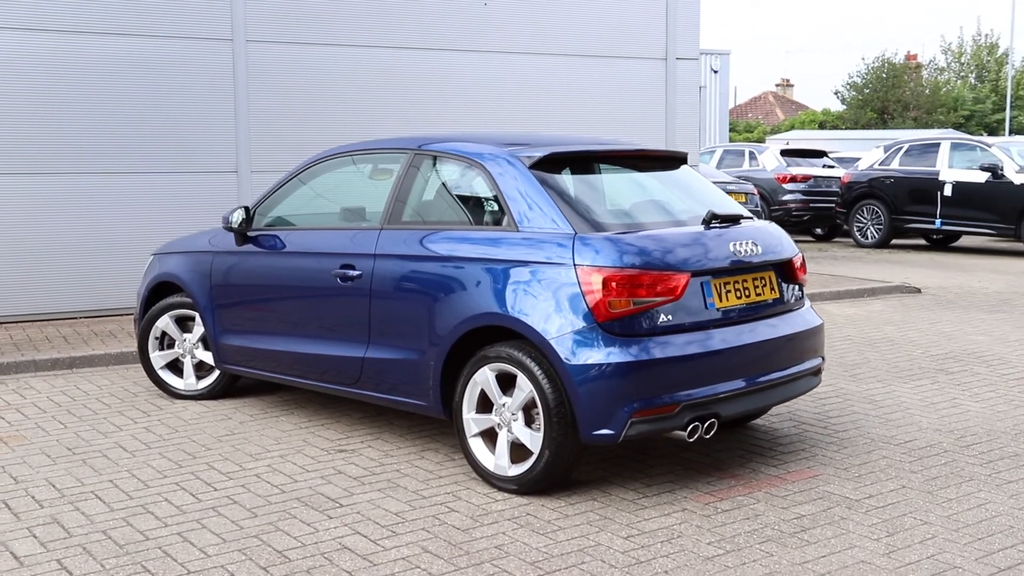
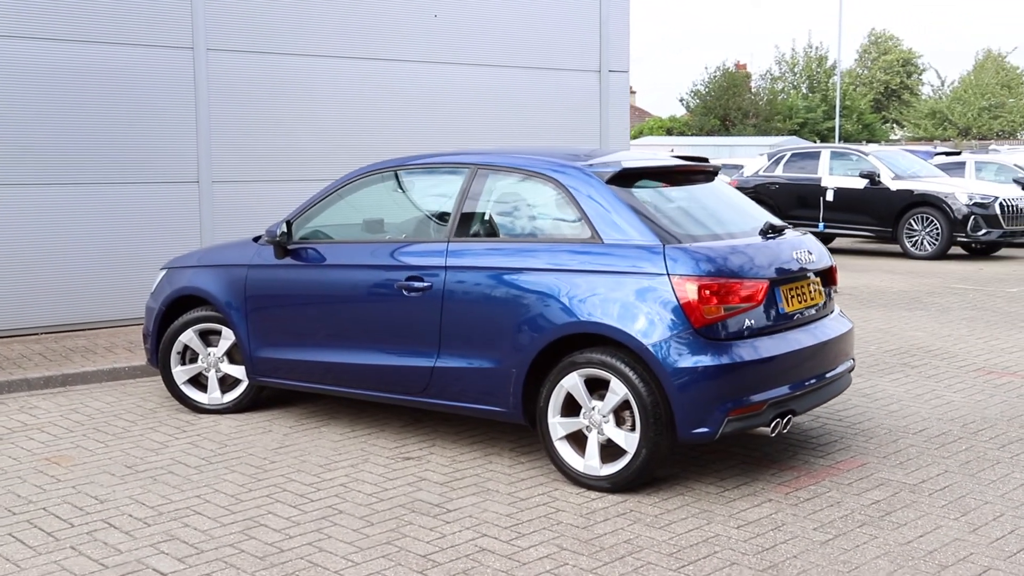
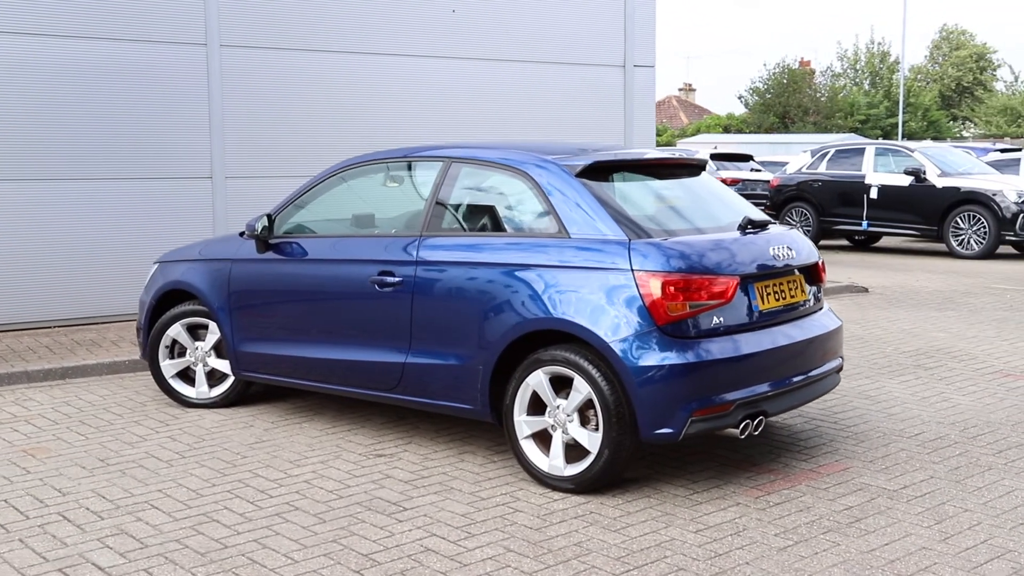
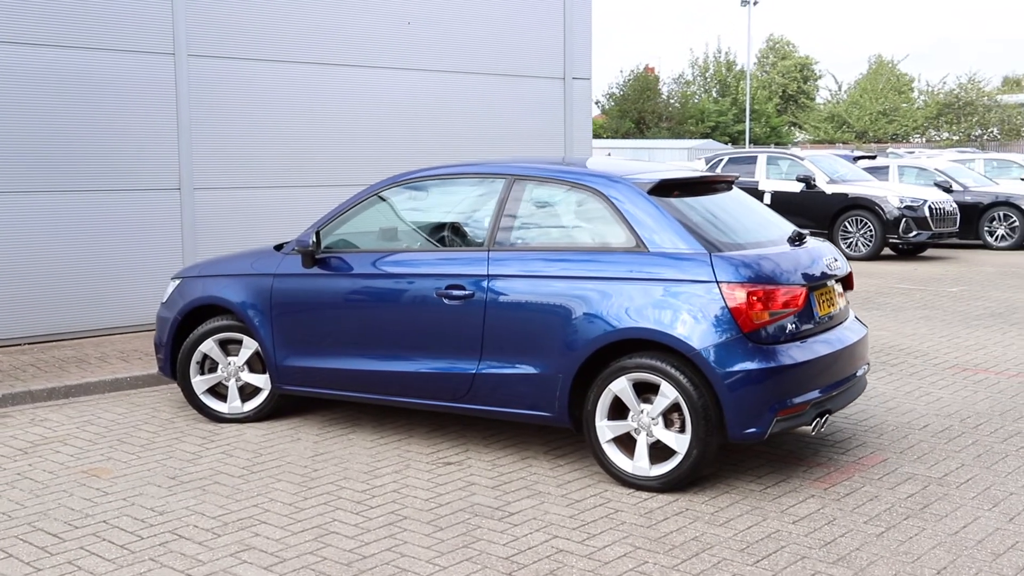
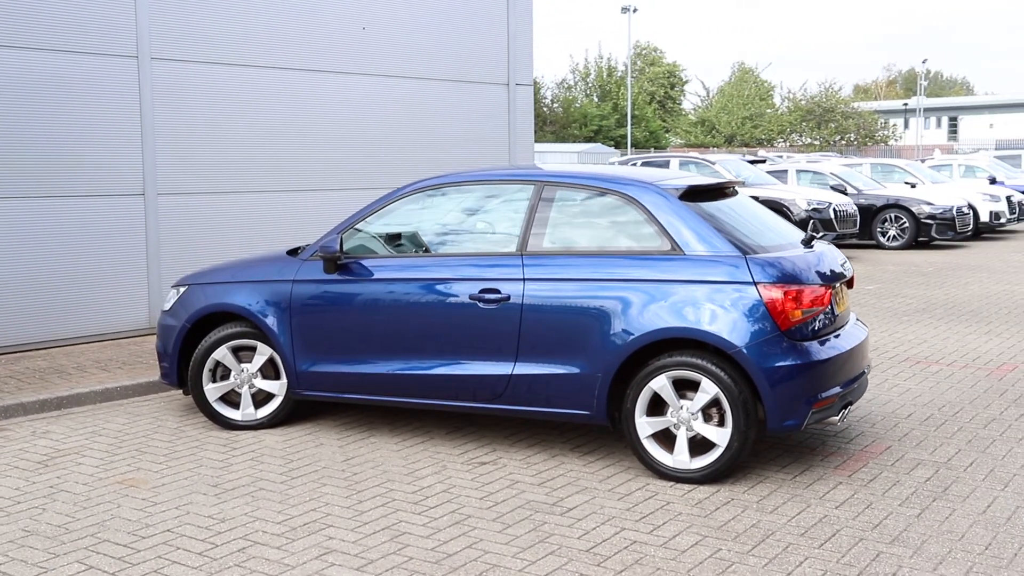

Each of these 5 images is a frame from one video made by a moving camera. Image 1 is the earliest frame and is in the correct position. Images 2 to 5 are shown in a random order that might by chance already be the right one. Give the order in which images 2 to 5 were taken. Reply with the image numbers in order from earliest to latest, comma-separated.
3, 2, 4, 5
